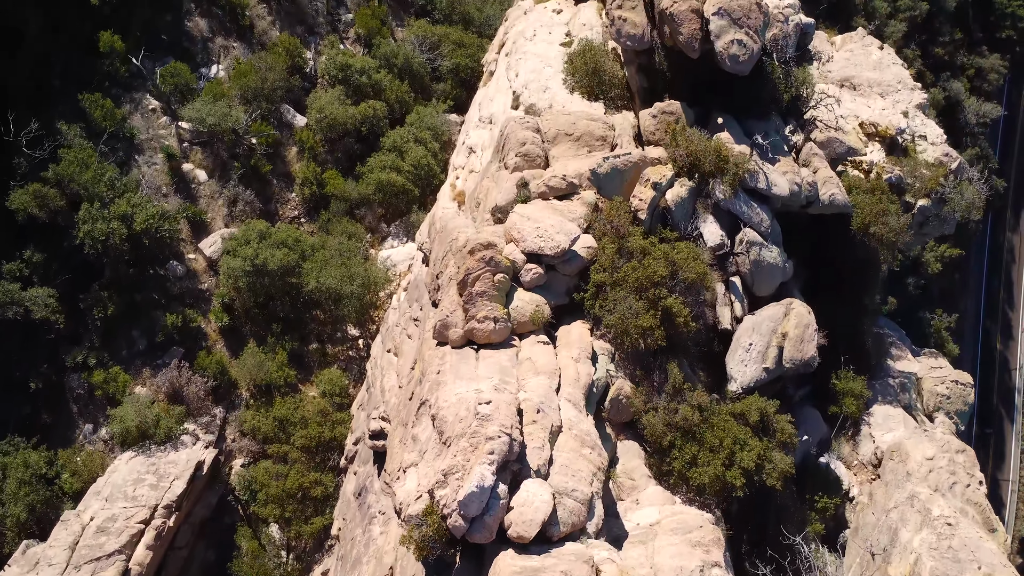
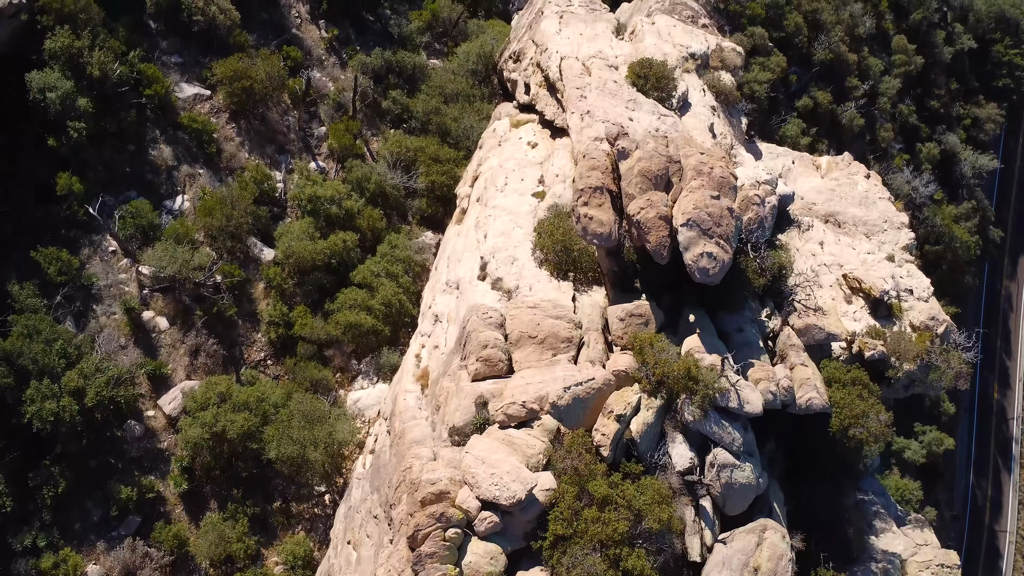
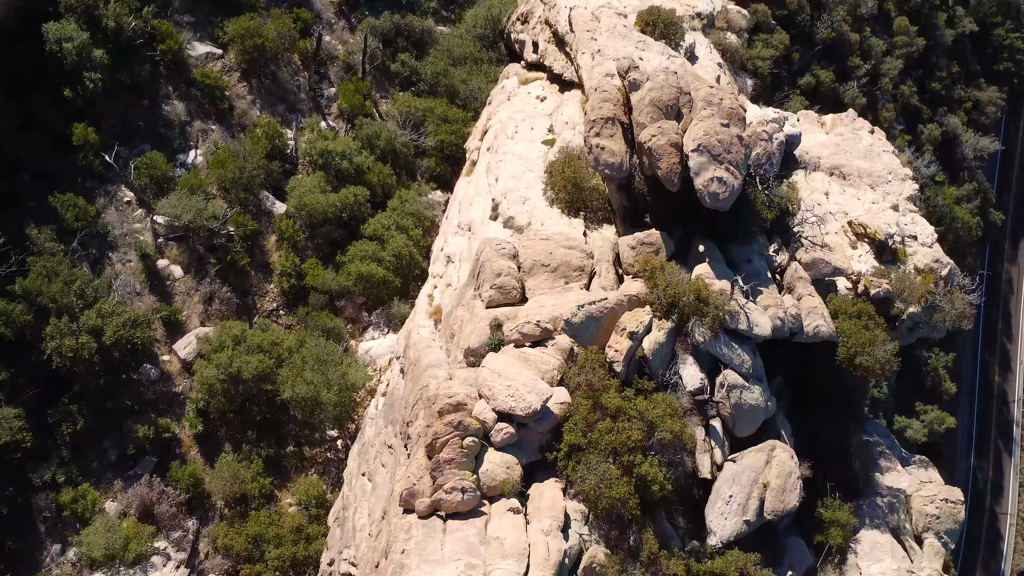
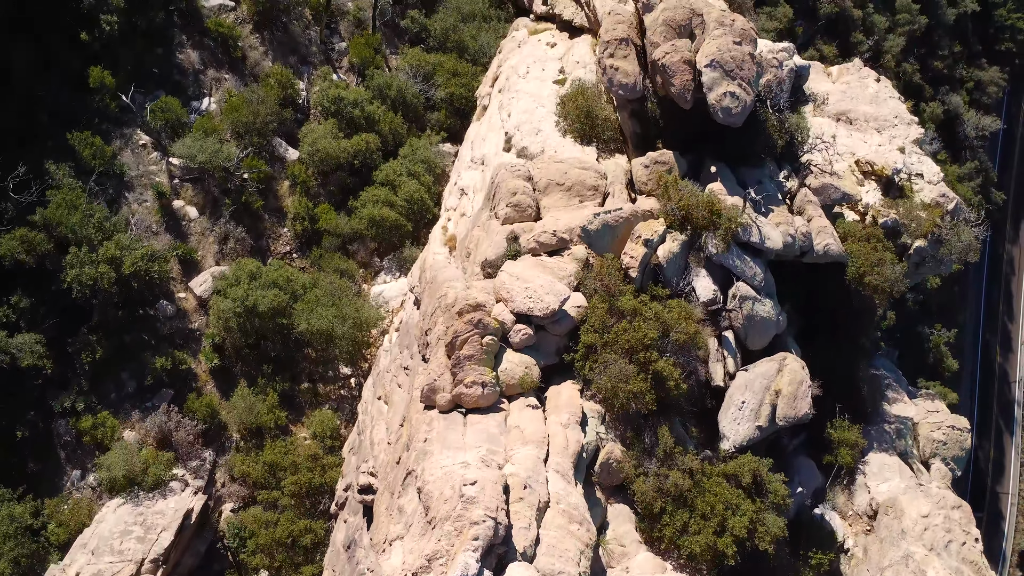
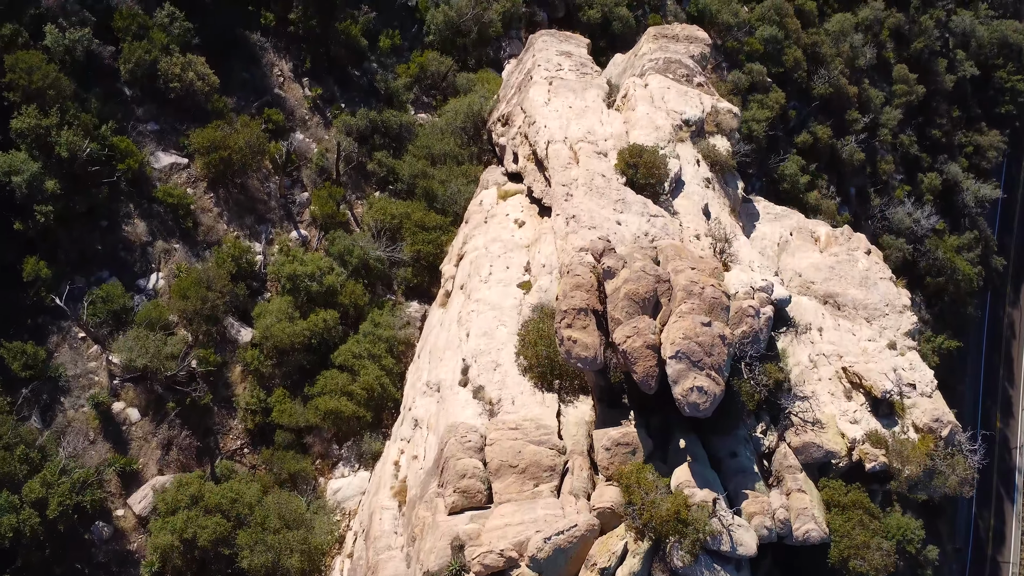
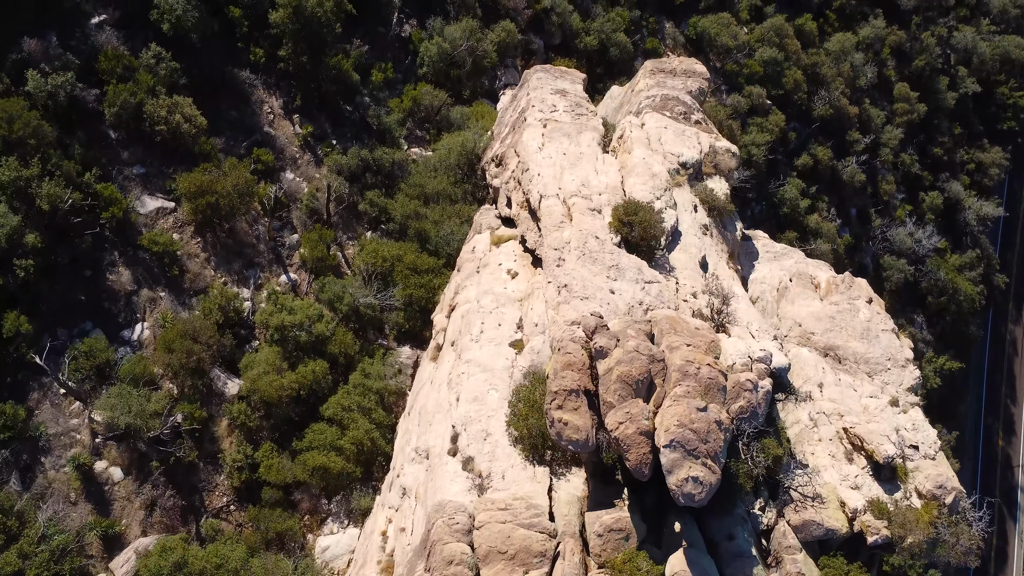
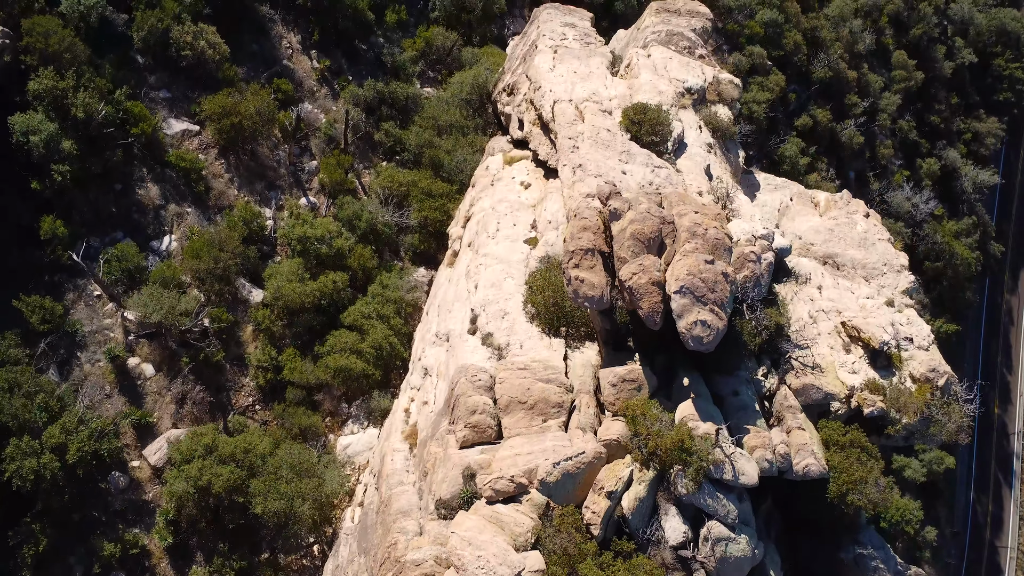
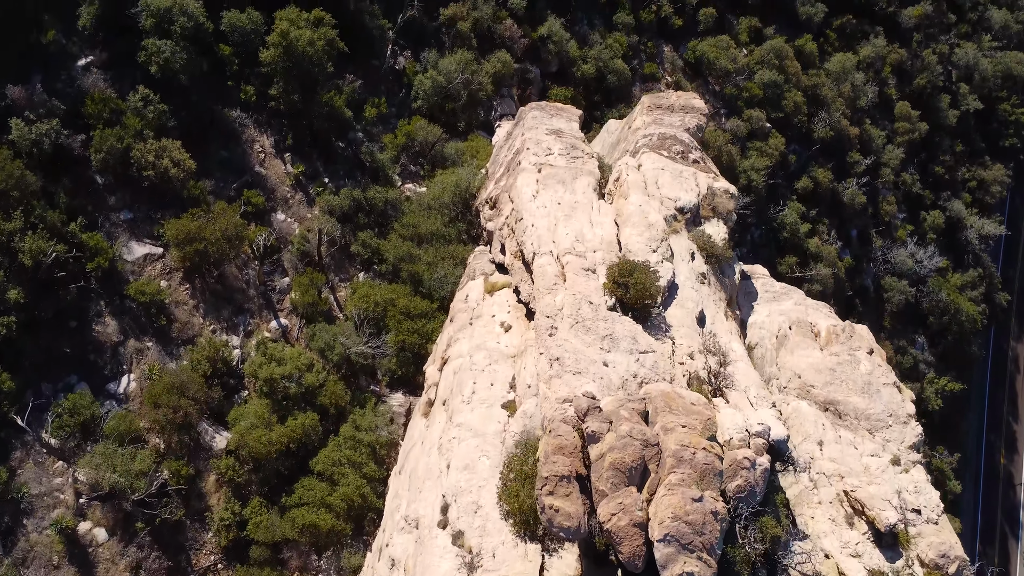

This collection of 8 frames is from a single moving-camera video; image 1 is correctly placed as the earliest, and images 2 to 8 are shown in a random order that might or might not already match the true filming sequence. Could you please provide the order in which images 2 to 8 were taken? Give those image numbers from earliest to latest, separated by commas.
4, 3, 2, 7, 5, 6, 8
